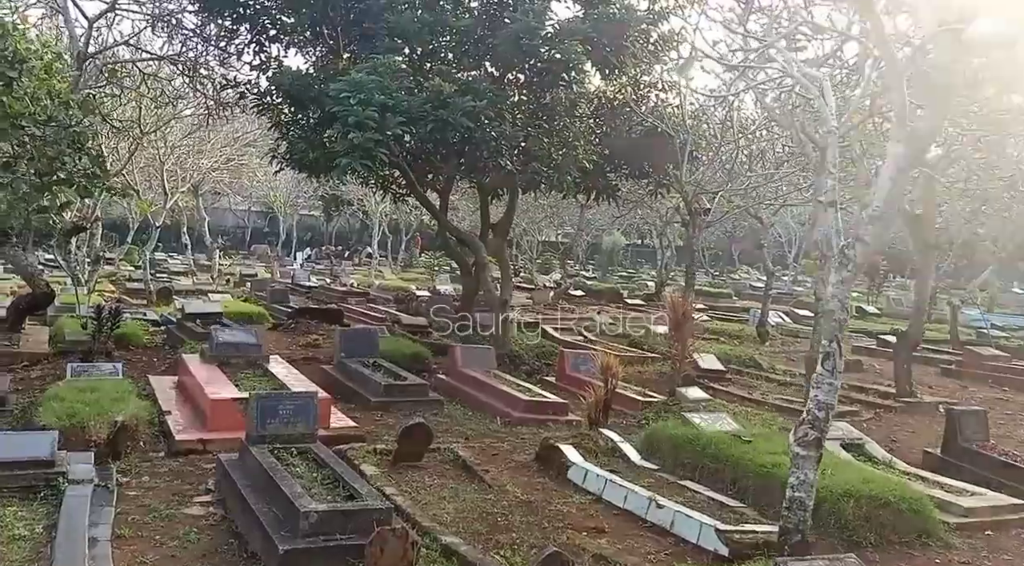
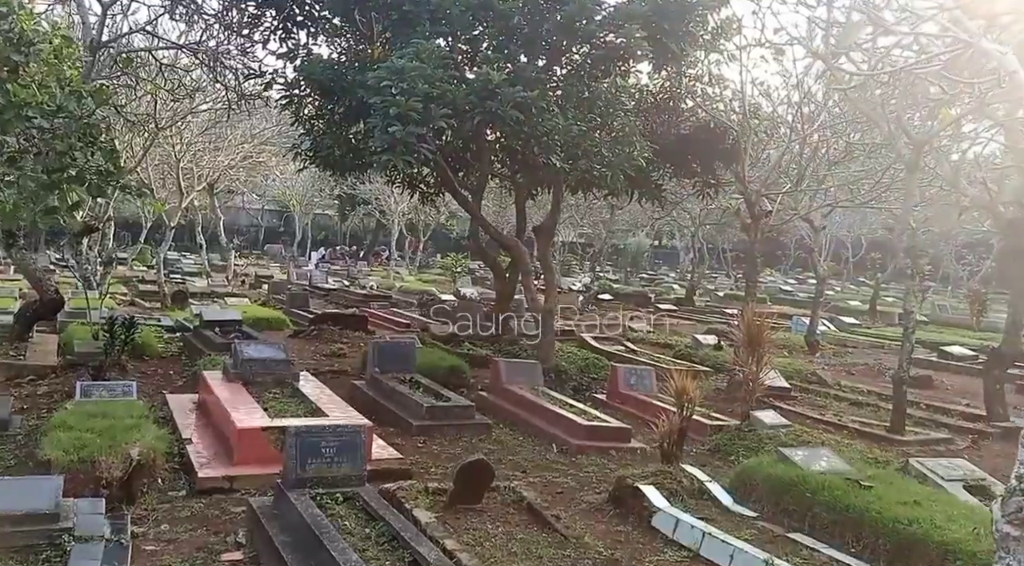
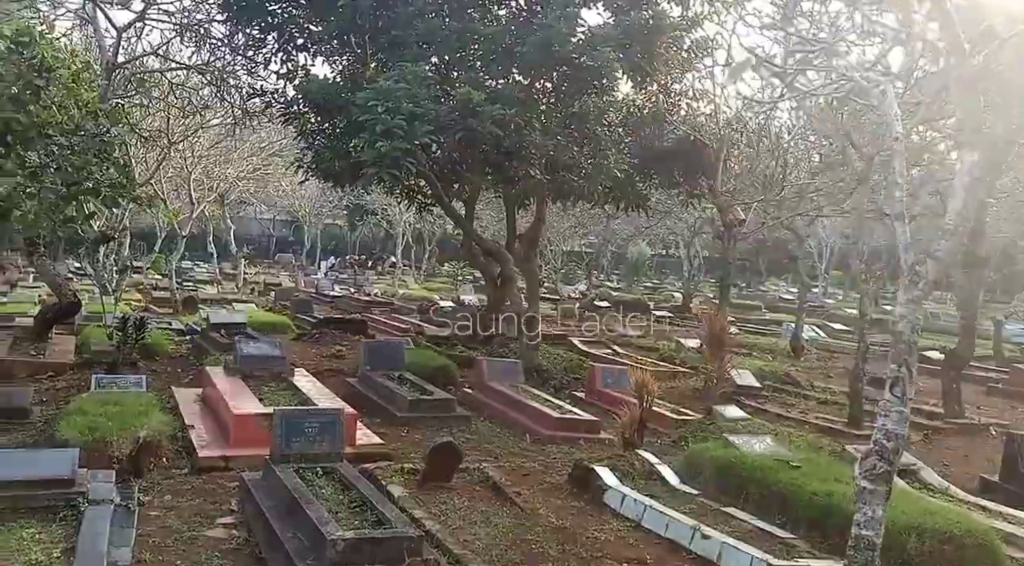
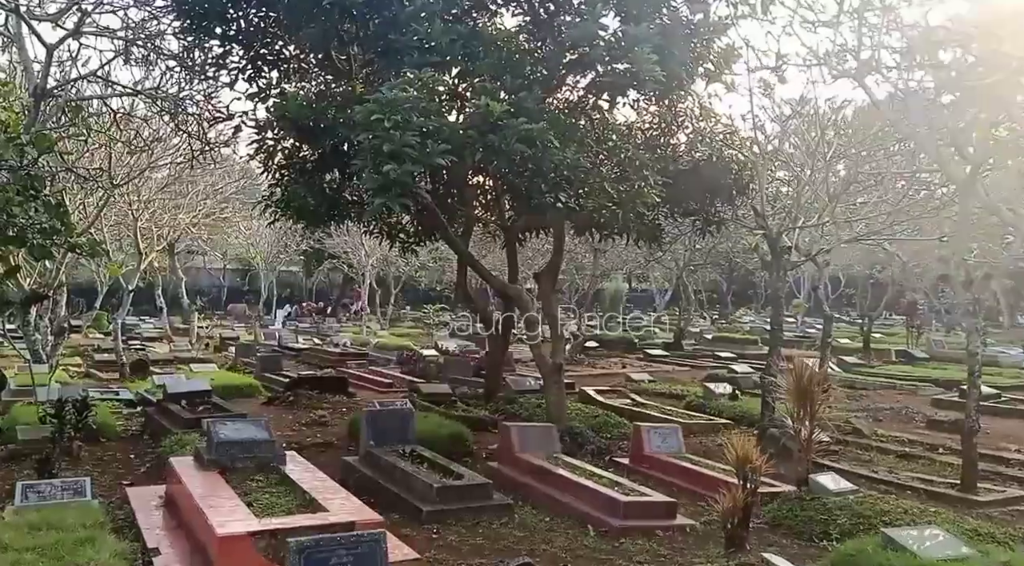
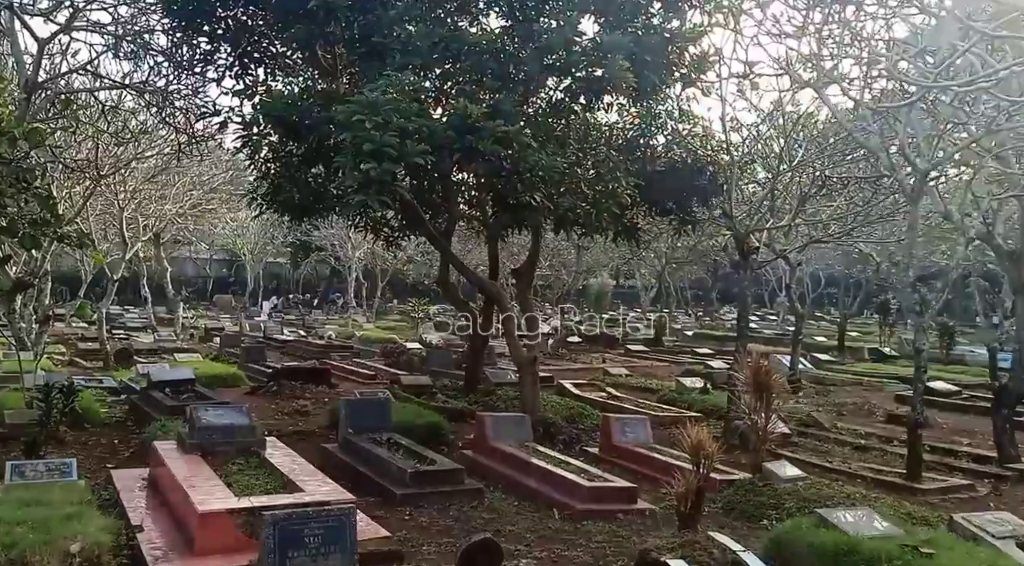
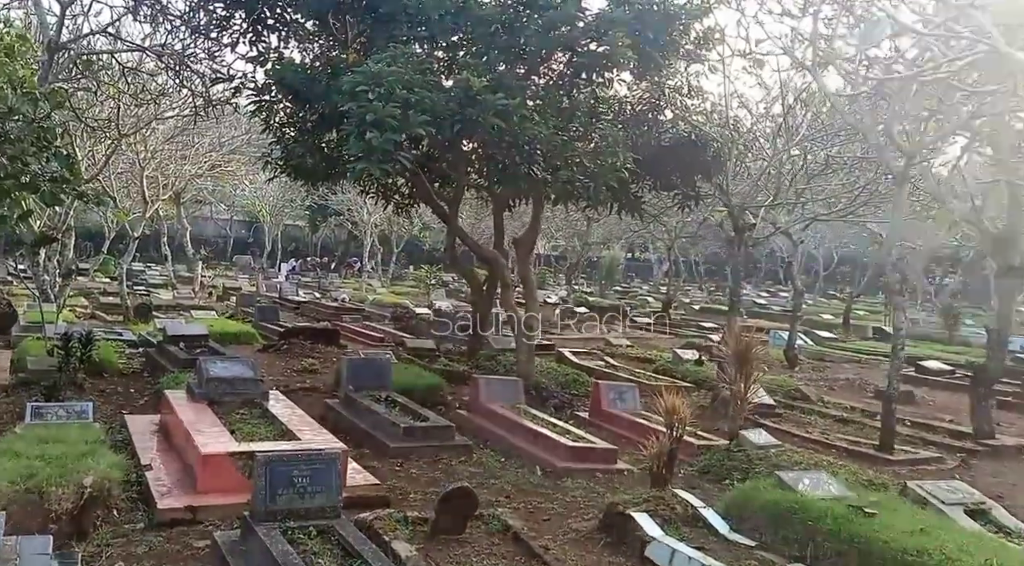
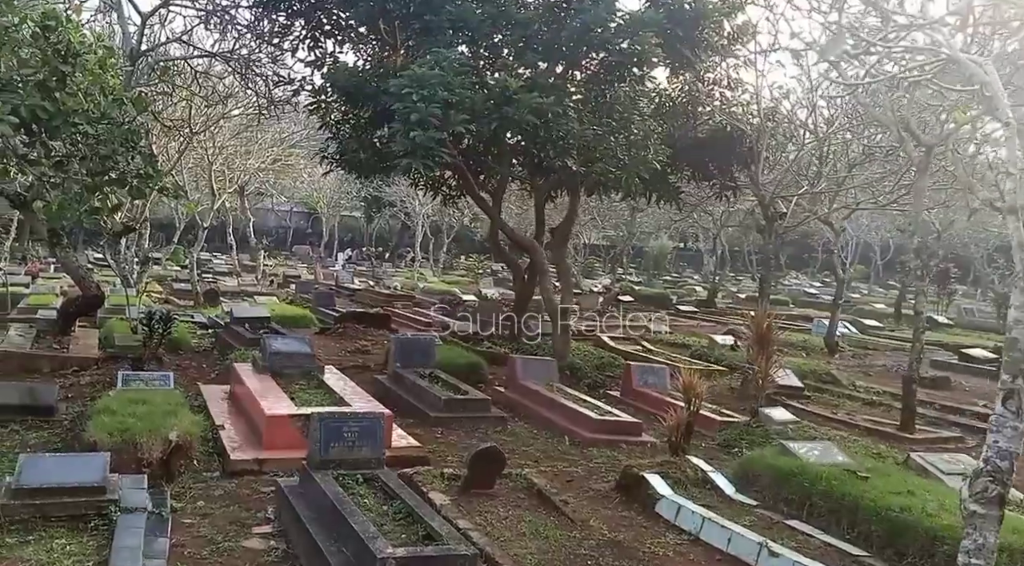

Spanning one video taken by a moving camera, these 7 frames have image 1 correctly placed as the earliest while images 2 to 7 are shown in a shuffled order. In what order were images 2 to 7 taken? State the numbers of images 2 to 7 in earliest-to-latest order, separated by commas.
3, 7, 2, 6, 5, 4
